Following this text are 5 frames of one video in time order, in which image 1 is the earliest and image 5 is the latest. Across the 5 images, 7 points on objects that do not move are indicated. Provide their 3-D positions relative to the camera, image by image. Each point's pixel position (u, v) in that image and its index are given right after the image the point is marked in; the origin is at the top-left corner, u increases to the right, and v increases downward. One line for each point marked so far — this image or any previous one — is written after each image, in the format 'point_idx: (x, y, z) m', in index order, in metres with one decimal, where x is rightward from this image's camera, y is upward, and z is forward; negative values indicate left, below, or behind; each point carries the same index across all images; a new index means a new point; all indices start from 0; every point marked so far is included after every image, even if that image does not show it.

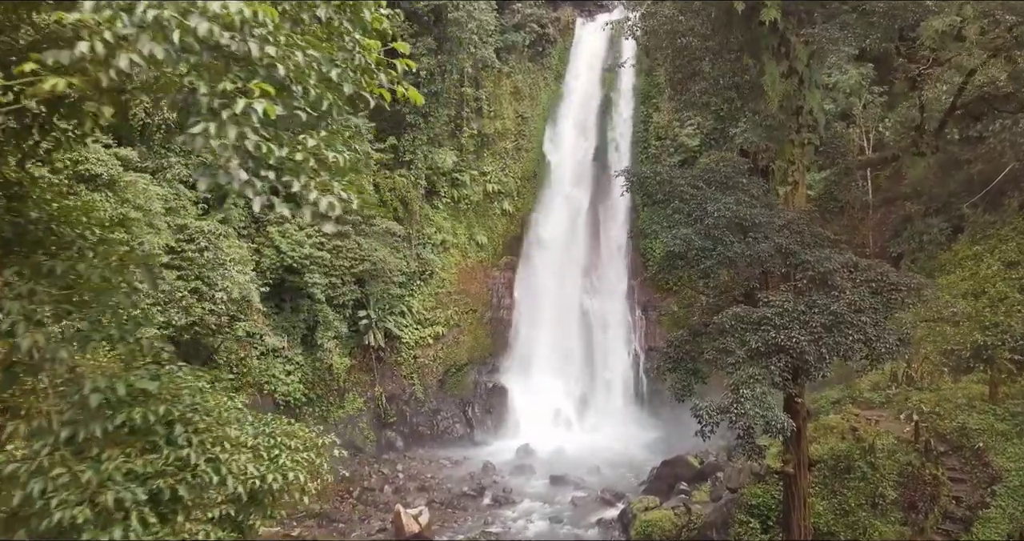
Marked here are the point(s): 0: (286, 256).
0: (-4.7, +0.3, +12.1) m
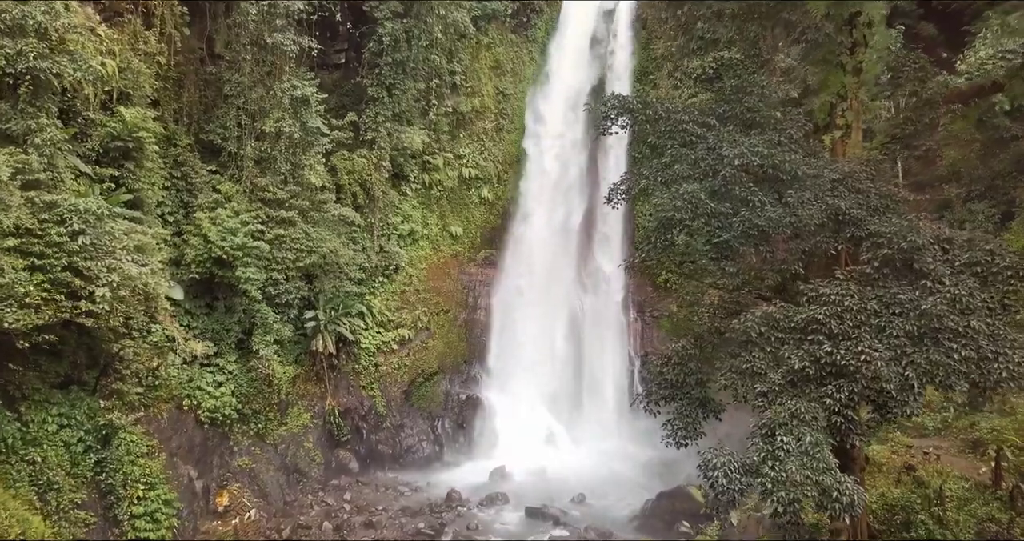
0: (-5.2, +0.4, +10.3) m
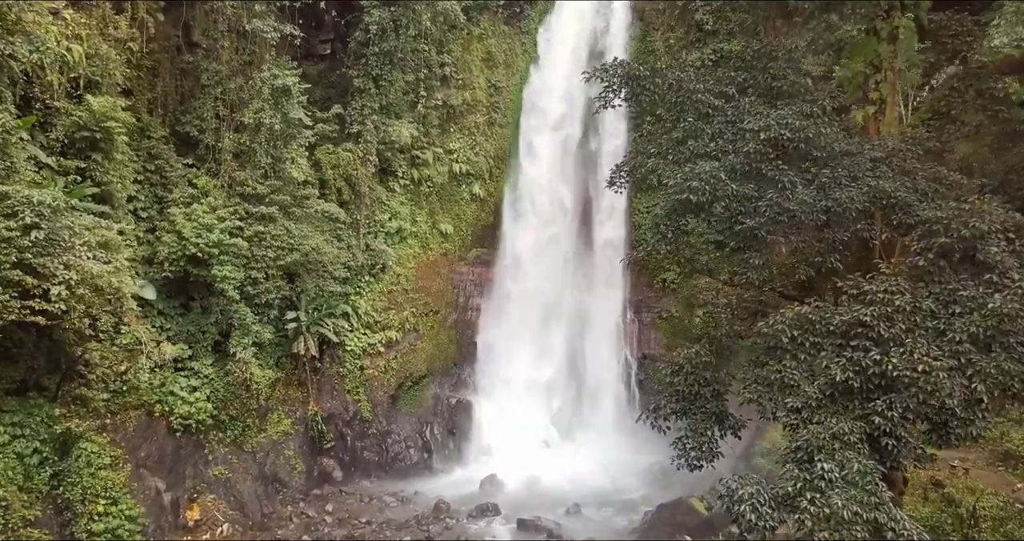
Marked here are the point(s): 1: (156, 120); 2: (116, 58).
0: (-5.3, +0.4, +9.7) m
1: (-6.4, +2.7, +10.6) m
2: (-6.5, +3.5, +9.7) m
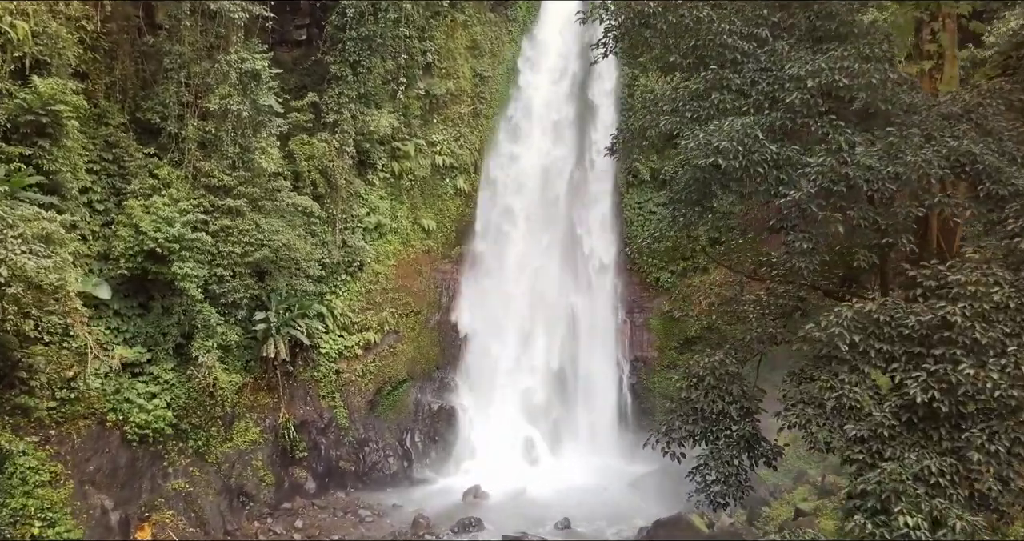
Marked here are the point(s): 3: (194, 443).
0: (-5.5, +0.5, +8.9) m
1: (-6.7, +2.8, +9.9) m
2: (-6.7, +3.5, +8.9) m
3: (-4.8, -2.6, +9.0) m
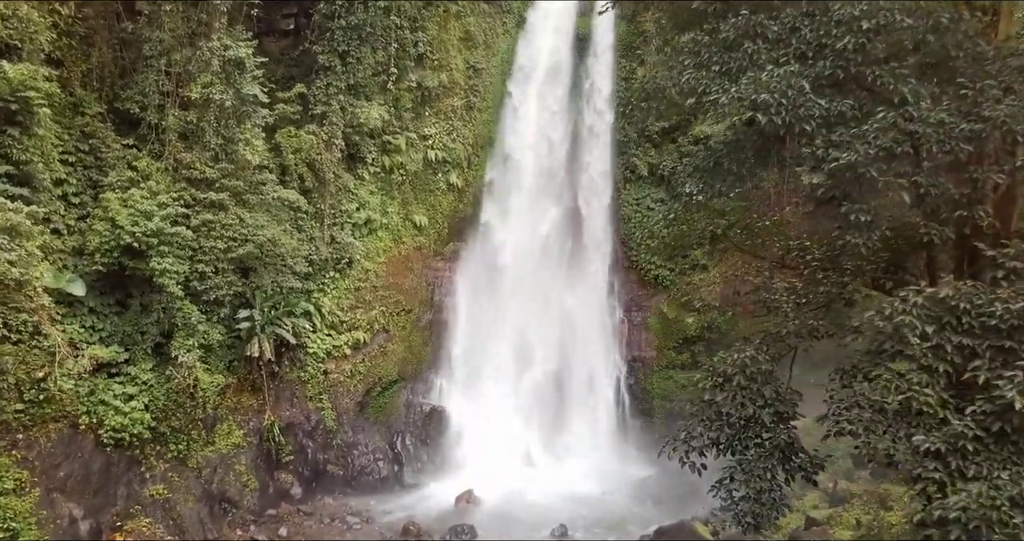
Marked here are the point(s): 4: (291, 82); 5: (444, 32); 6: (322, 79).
0: (-5.6, +0.6, +8.5) m
1: (-6.7, +2.8, +9.4) m
2: (-6.8, +3.6, +8.5) m
3: (-4.9, -2.6, +8.6) m
4: (-4.4, +3.7, +11.7) m
5: (-1.6, +5.5, +13.7) m
6: (-3.6, +3.7, +11.3) m
